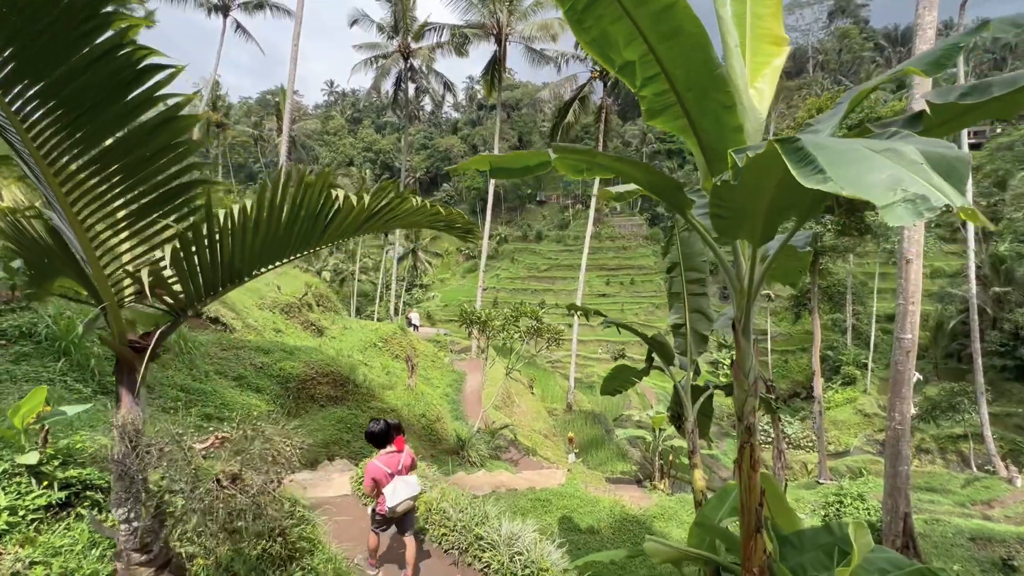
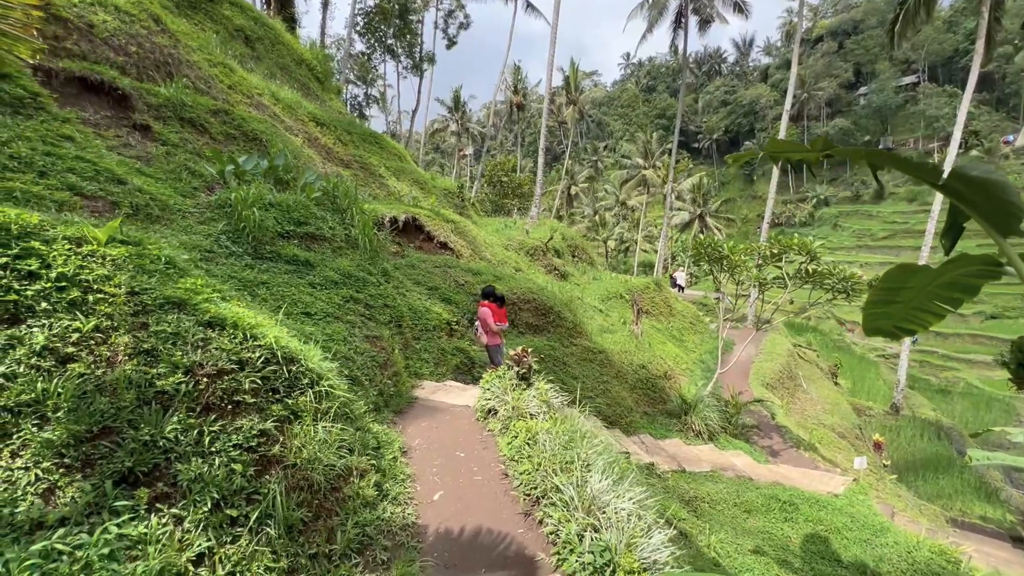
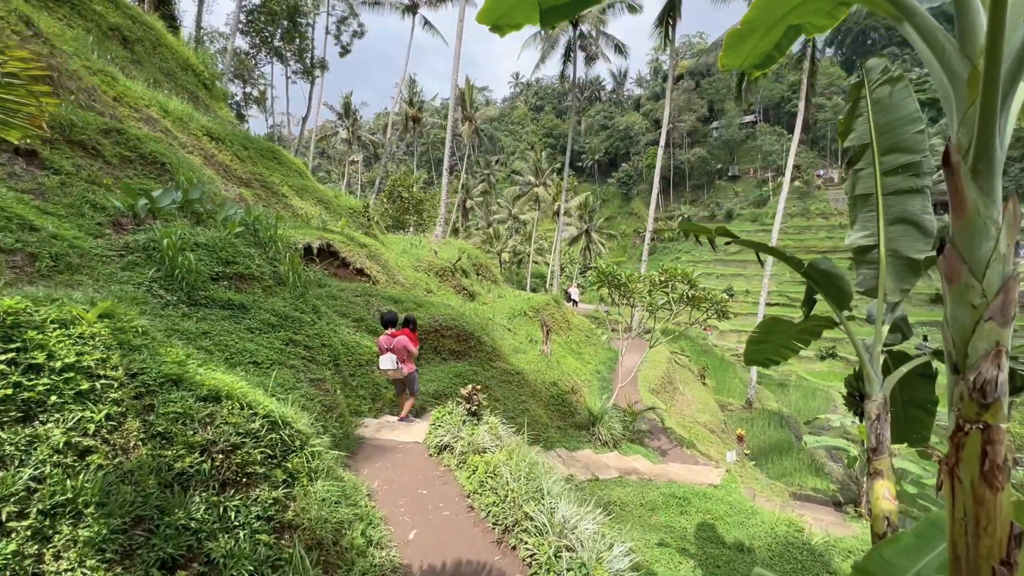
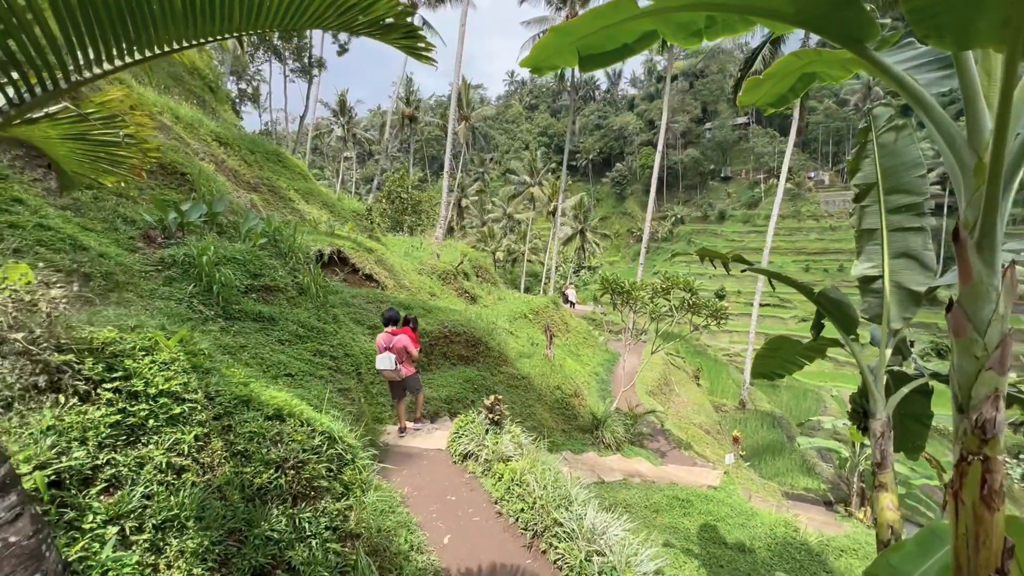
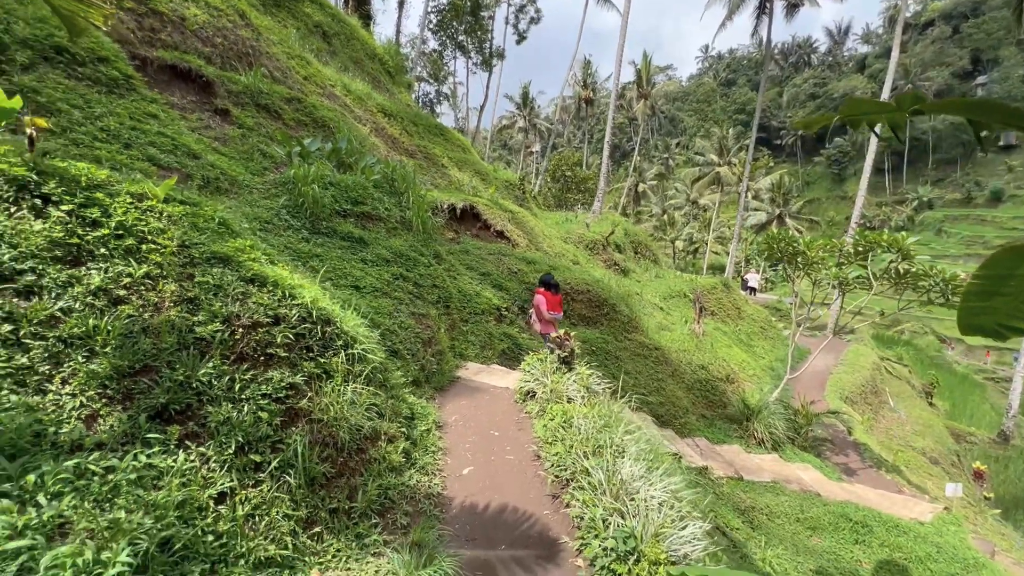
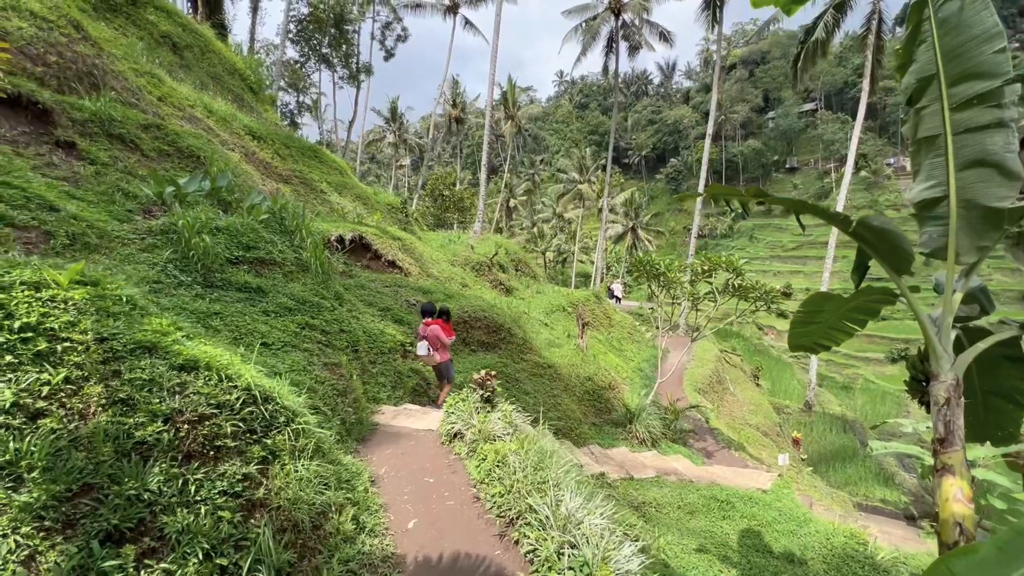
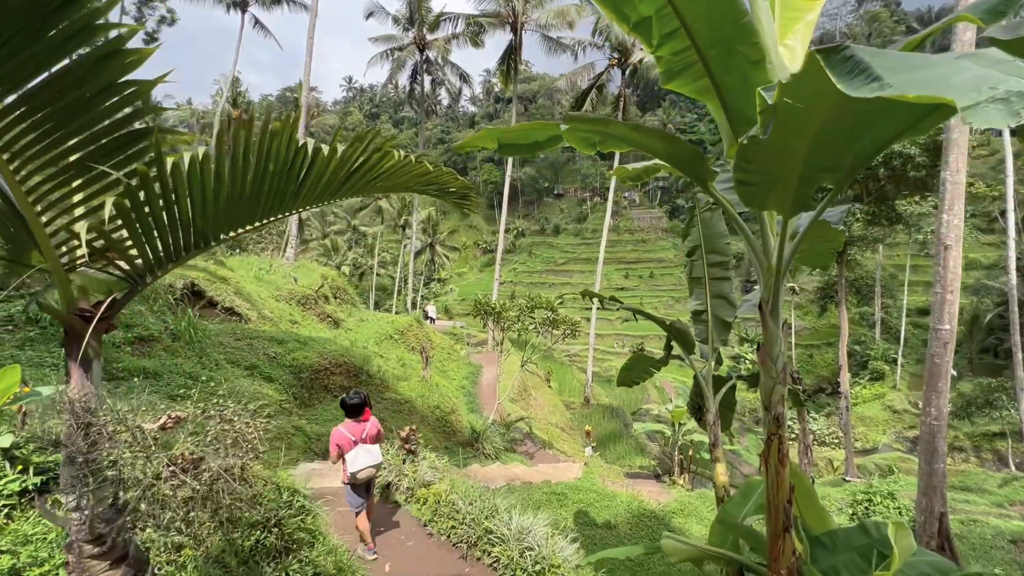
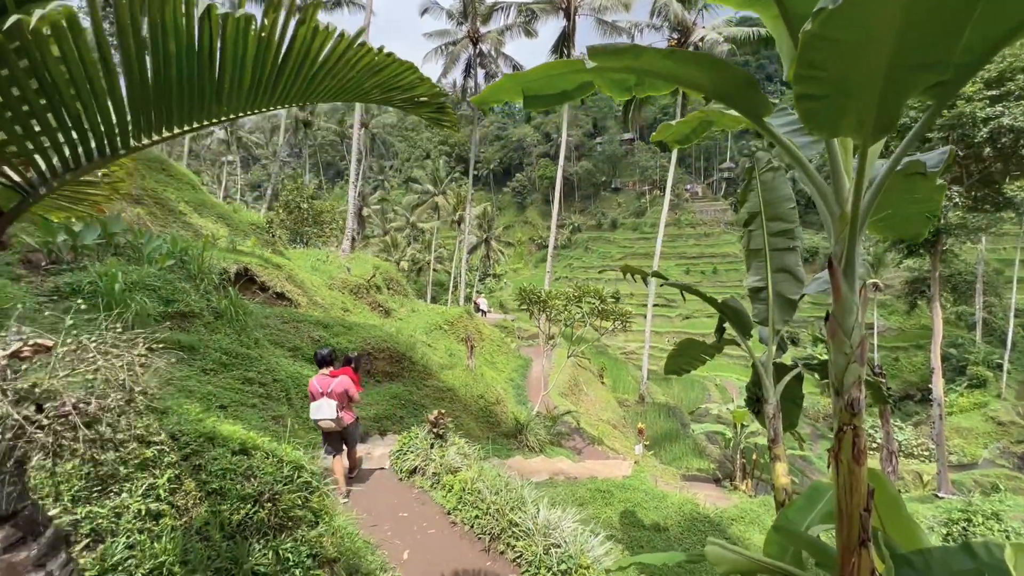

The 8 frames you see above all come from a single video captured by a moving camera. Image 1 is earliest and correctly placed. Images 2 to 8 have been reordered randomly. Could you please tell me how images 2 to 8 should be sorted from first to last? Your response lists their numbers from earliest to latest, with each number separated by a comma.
7, 8, 4, 3, 6, 2, 5
